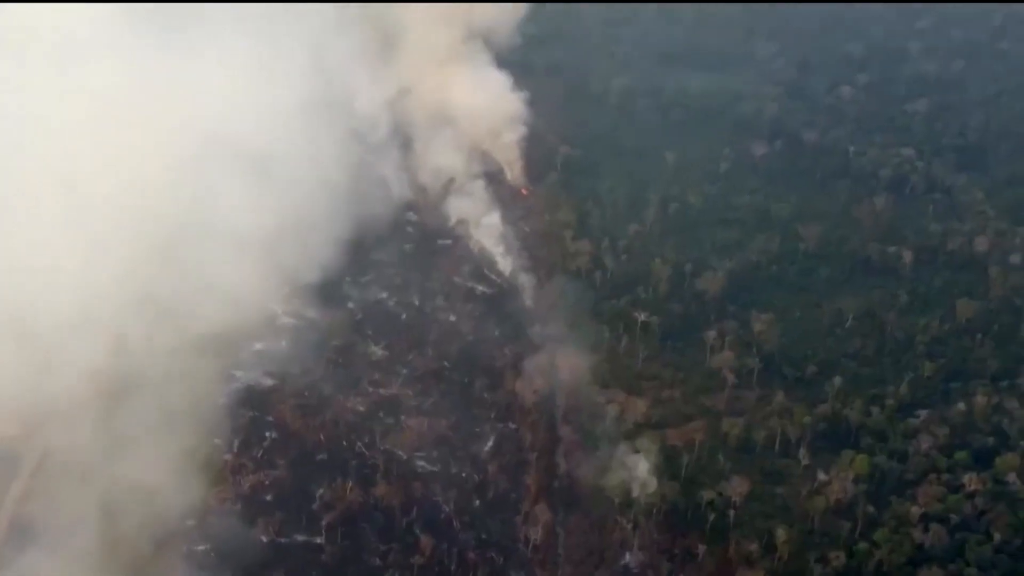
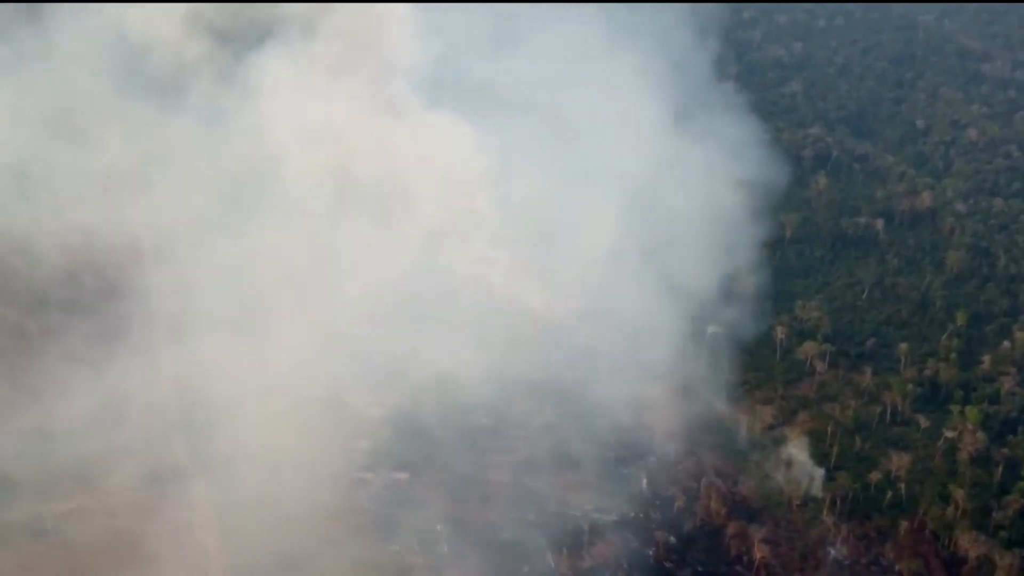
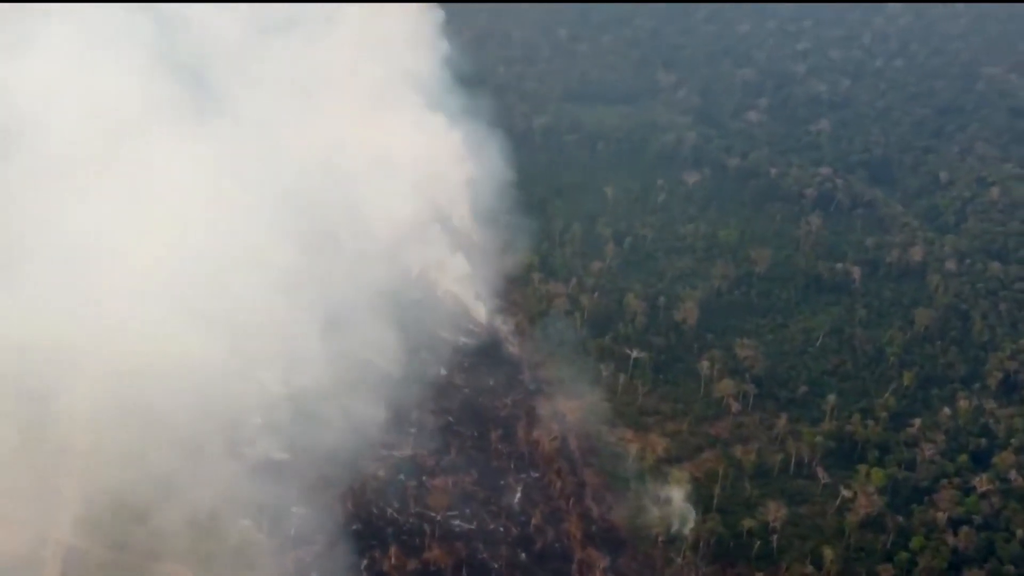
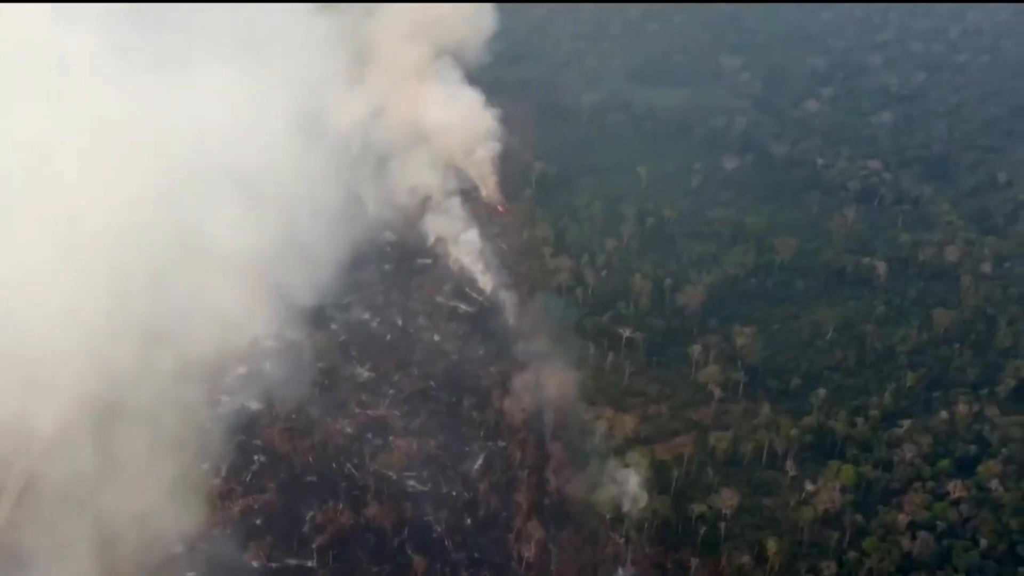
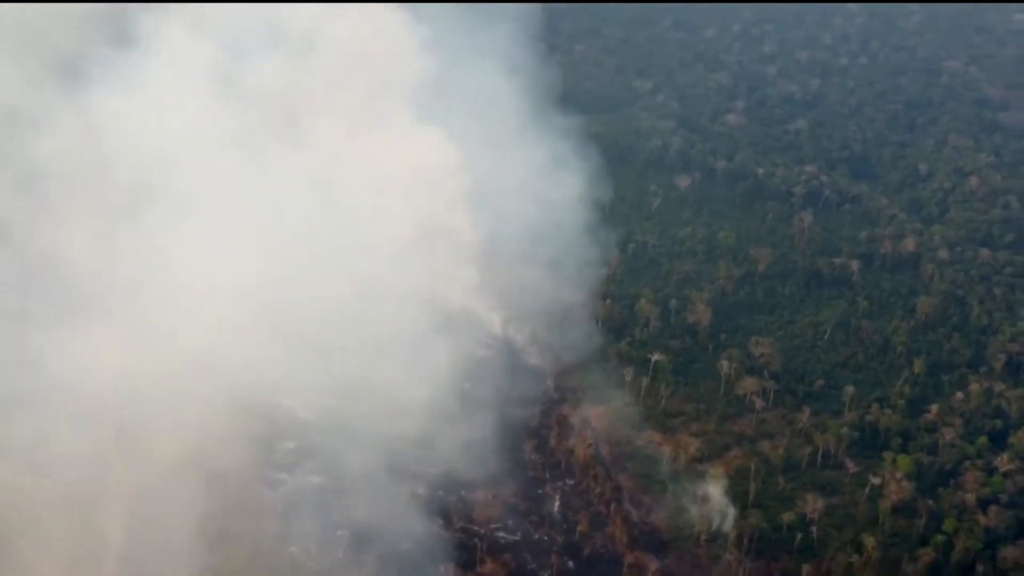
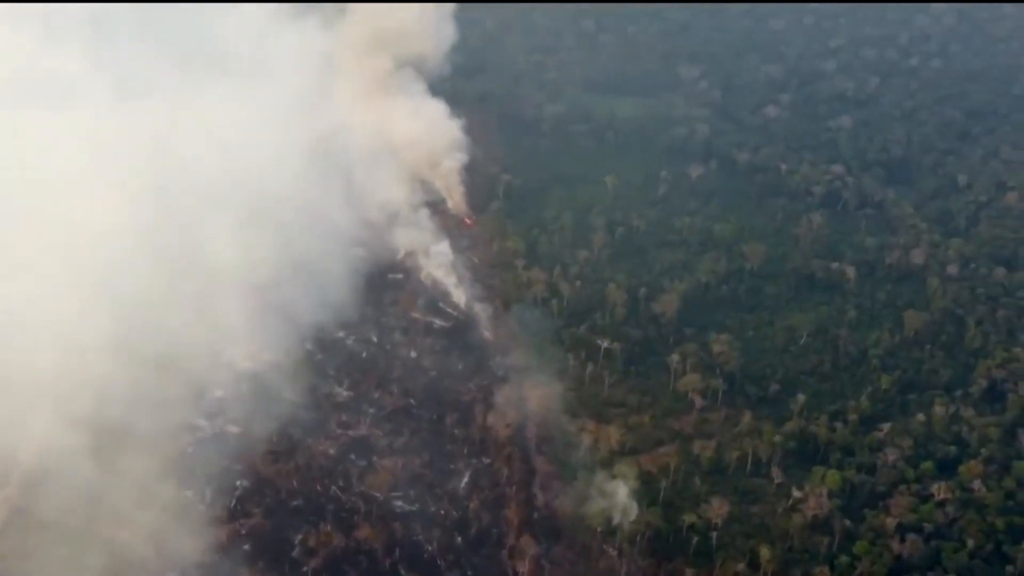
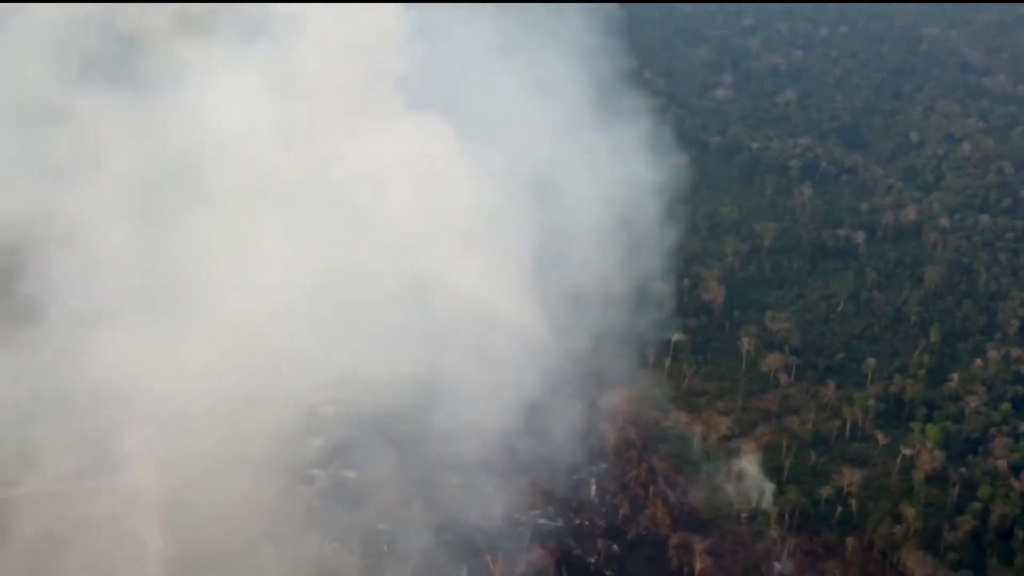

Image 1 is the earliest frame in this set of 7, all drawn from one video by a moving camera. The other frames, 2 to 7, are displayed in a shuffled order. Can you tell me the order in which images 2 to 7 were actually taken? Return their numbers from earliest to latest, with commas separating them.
4, 6, 3, 5, 7, 2
